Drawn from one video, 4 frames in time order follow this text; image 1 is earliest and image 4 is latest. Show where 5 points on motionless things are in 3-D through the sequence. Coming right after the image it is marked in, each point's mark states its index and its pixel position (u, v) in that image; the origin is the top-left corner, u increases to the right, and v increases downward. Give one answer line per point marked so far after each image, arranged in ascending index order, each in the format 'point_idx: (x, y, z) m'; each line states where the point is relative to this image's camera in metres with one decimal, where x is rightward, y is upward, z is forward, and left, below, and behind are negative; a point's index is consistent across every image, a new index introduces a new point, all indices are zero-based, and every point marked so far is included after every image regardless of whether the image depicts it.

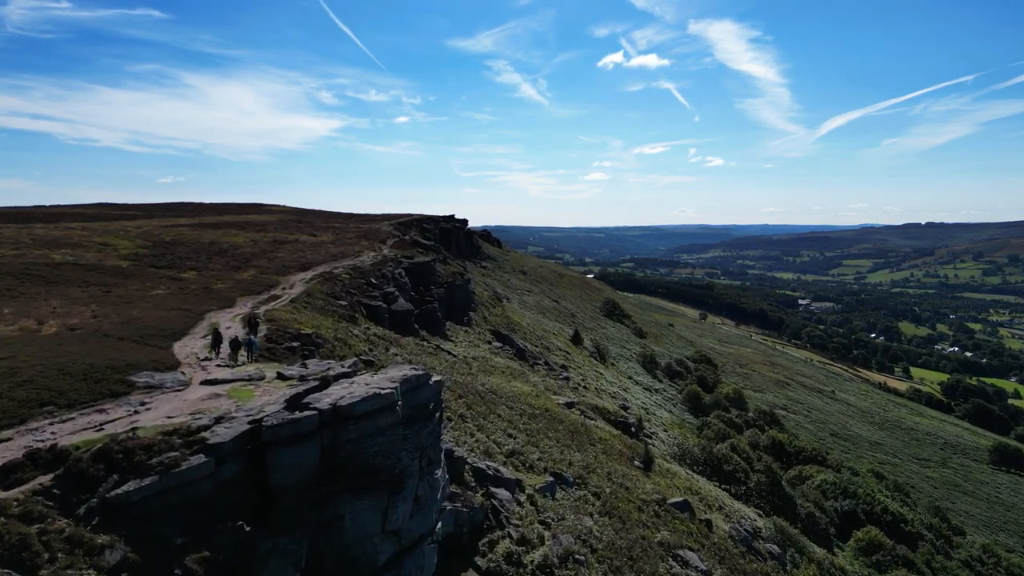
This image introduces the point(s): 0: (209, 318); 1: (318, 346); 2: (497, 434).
0: (-8.1, -0.8, +19.0) m
1: (-5.1, -1.5, +18.8) m
2: (-0.4, -3.9, +18.8) m
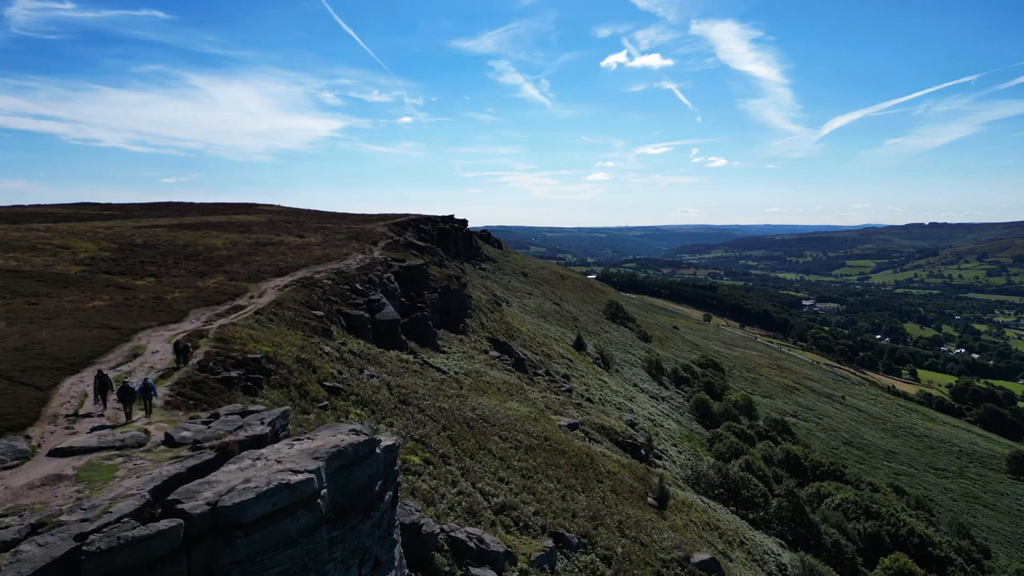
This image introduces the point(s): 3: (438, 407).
0: (-8.3, -1.1, +15.7) m
1: (-5.3, -1.9, +15.6) m
2: (-0.6, -4.2, +15.5) m
3: (-2.0, -3.4, +20.0) m
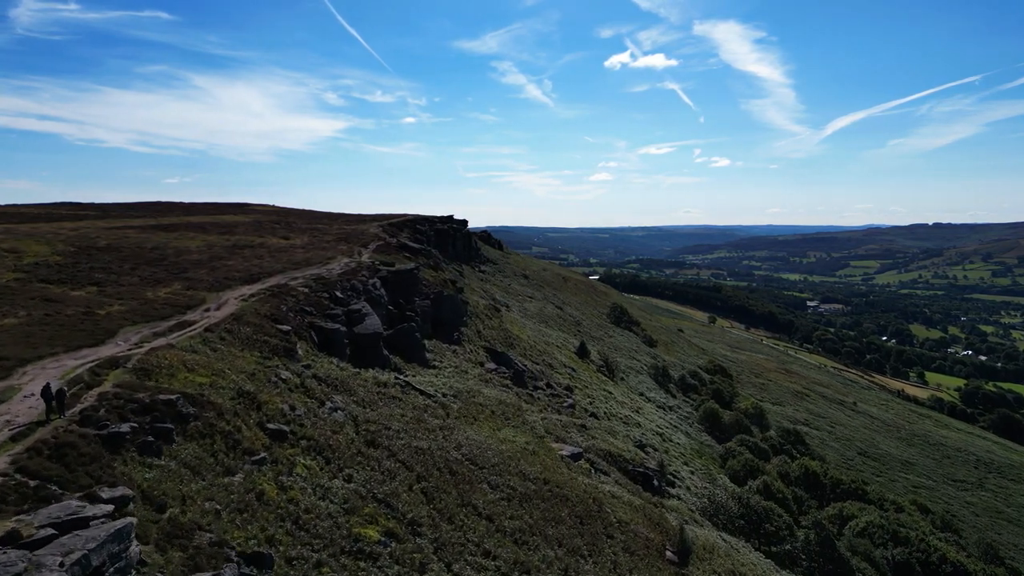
0: (-8.5, -1.5, +12.2) m
1: (-5.5, -2.2, +12.1) m
2: (-0.8, -4.6, +12.1) m
3: (-2.2, -3.7, +16.5) m
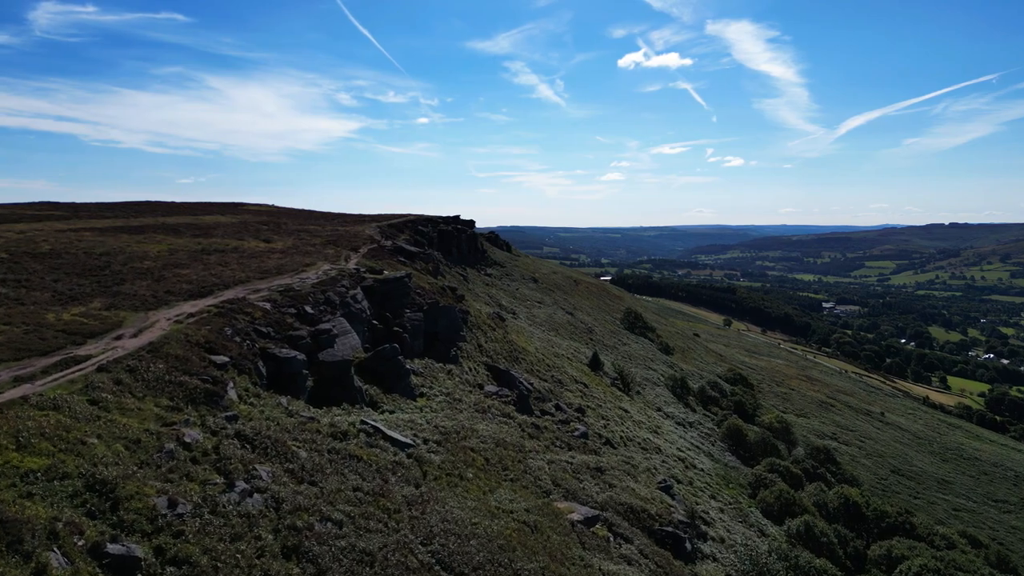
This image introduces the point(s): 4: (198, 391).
0: (-8.7, -2.0, +7.3) m
1: (-5.8, -2.8, +7.1) m
2: (-1.1, -5.2, +7.0) m
3: (-2.4, -4.3, +11.4) m
4: (-6.9, -2.3, +15.8) m
